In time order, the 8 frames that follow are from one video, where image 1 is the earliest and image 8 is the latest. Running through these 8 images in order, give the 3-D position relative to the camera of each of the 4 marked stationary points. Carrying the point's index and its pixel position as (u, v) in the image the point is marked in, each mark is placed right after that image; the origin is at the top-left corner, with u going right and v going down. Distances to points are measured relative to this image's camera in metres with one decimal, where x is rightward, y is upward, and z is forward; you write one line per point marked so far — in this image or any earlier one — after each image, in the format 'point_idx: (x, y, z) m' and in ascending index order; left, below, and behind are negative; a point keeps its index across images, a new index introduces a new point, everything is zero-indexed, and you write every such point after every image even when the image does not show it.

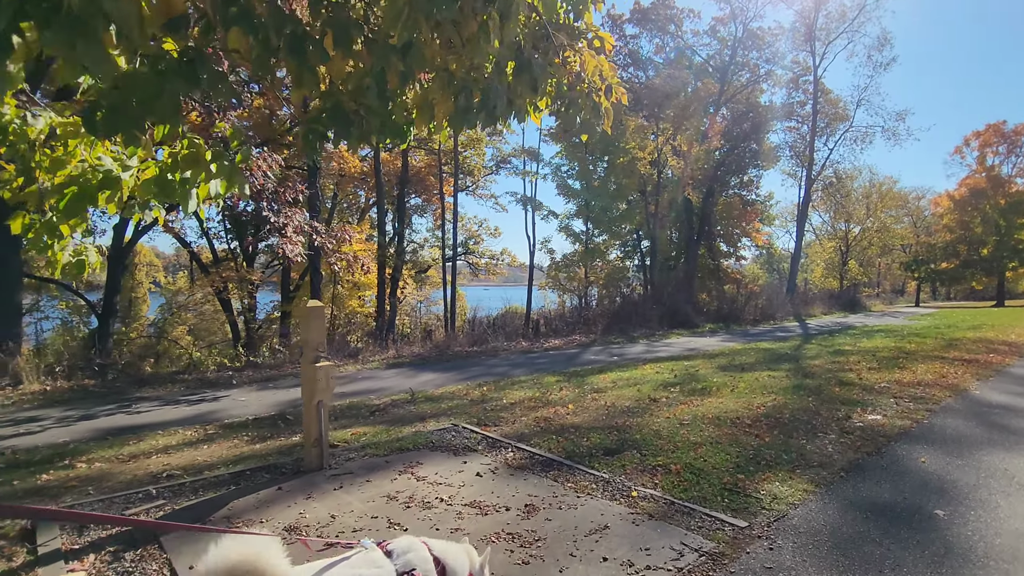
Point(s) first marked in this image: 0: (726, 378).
0: (+3.4, -1.5, +8.4) m
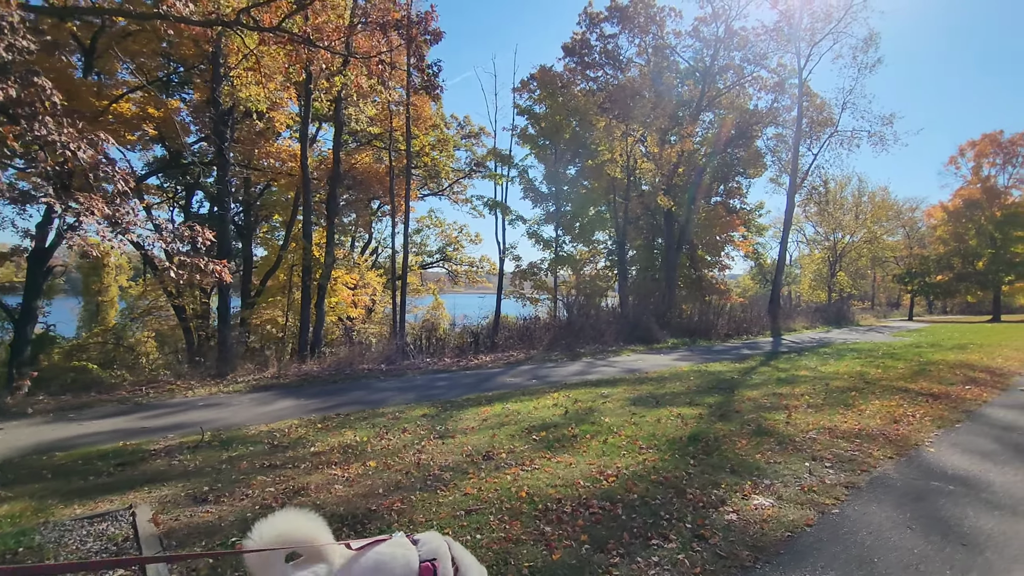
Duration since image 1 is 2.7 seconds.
0: (+1.3, -1.7, +6.5) m
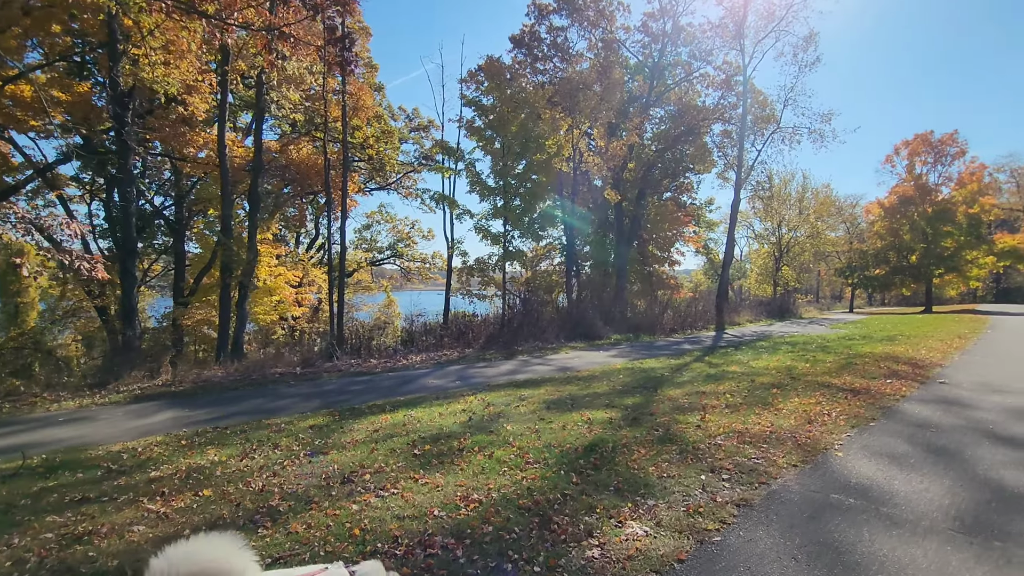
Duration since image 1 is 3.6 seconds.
0: (+0.1, -1.6, +6.0) m
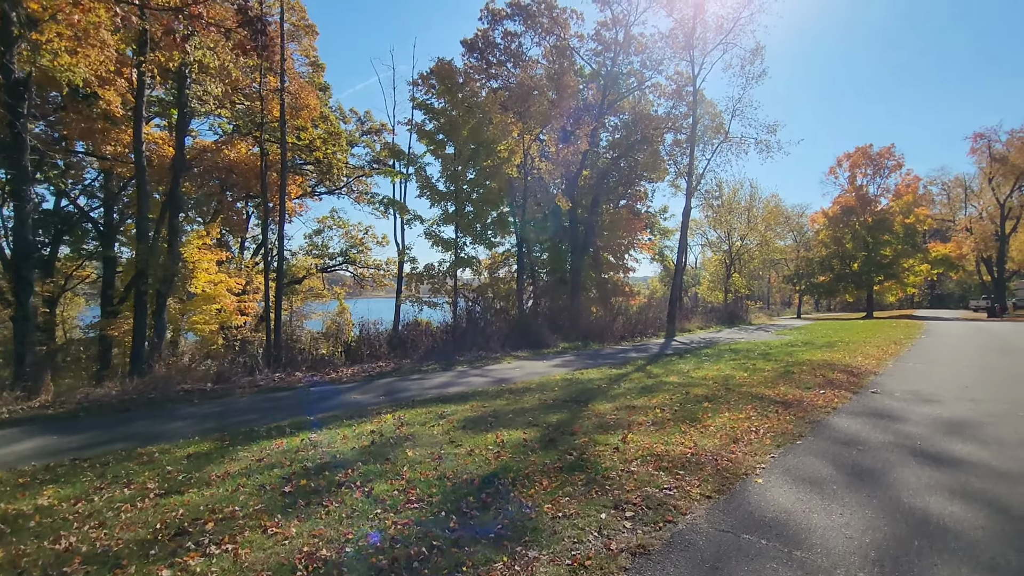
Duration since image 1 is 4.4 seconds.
0: (-0.9, -1.7, +5.3) m
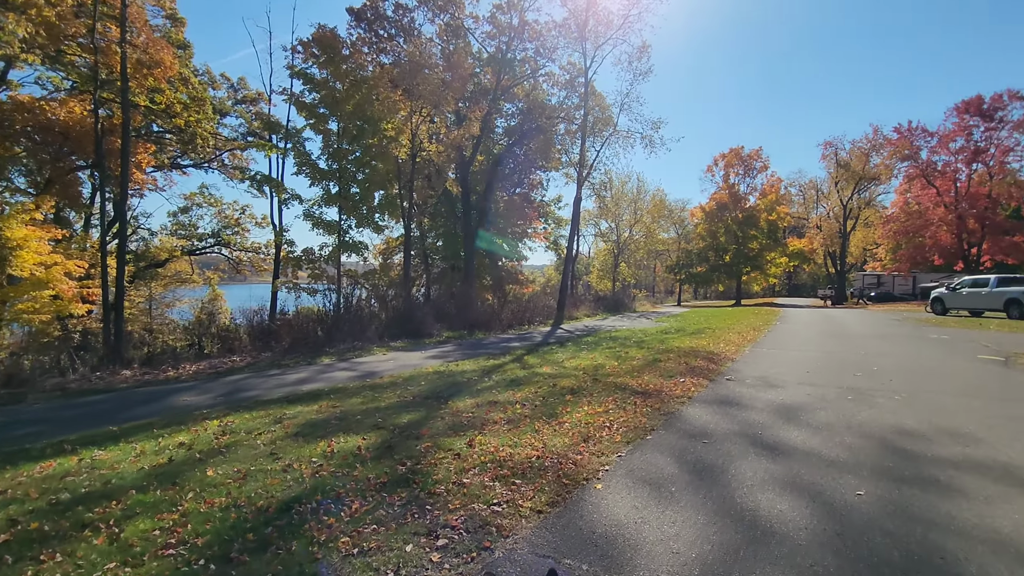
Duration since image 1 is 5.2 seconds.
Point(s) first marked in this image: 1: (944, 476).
0: (-2.4, -1.6, +4.4) m
1: (+3.4, -1.5, +4.2) m
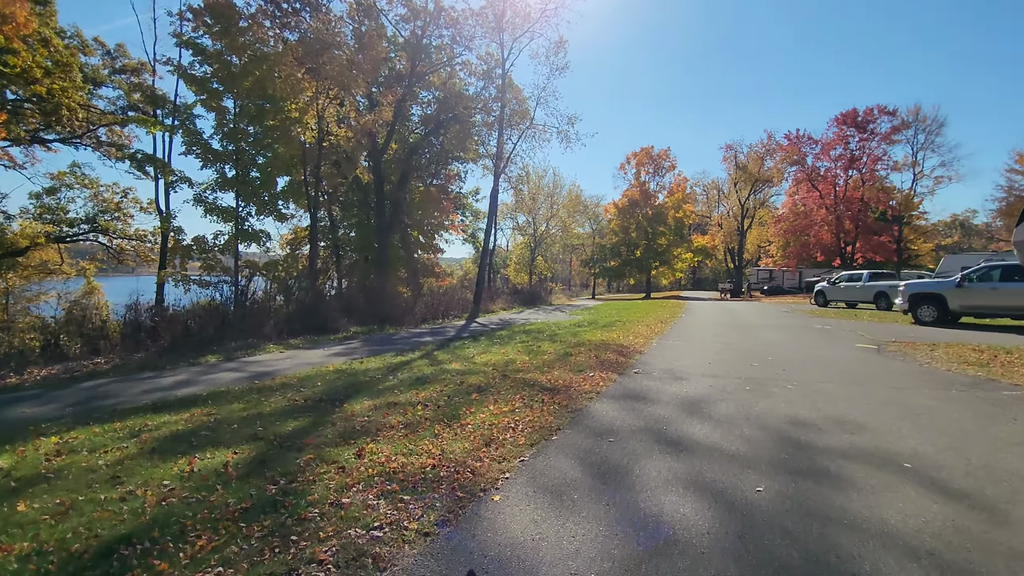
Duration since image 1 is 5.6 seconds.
0: (-3.2, -1.5, +3.6) m
1: (+2.6, -1.4, +4.2) m
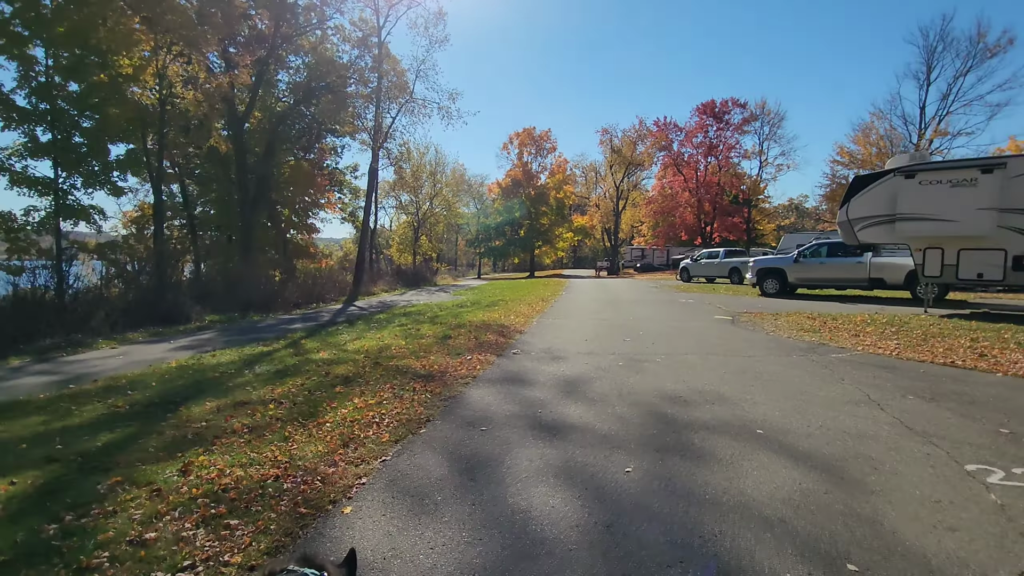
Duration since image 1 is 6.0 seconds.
0: (-4.0, -1.5, +2.5) m
1: (+1.5, -1.2, +4.3) m
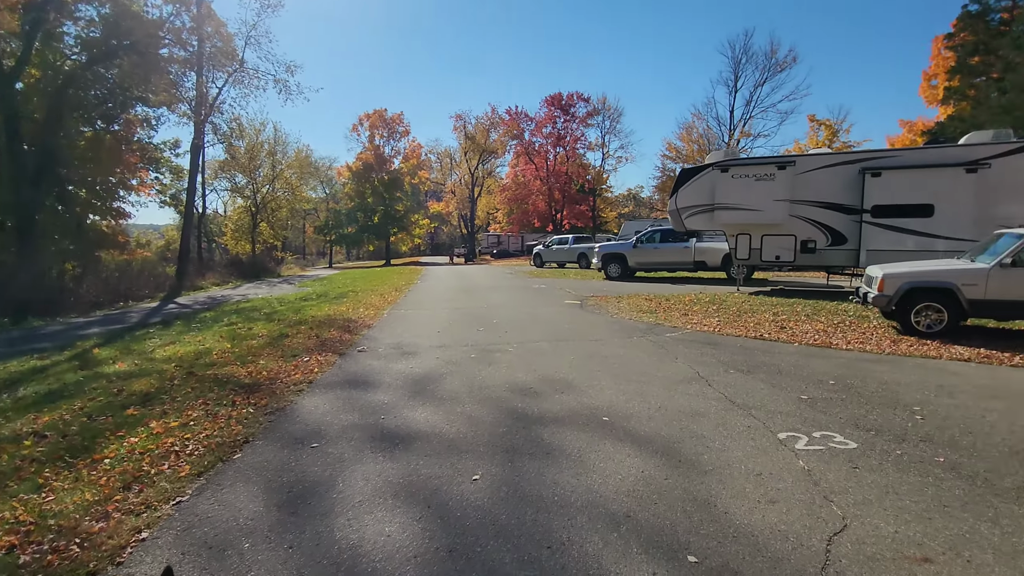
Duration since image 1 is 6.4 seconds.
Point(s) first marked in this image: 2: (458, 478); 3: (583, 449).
0: (-4.6, -1.6, +1.0) m
1: (+0.3, -1.2, +4.2) m
2: (-0.4, -1.3, +3.5) m
3: (+0.5, -1.2, +3.9) m
